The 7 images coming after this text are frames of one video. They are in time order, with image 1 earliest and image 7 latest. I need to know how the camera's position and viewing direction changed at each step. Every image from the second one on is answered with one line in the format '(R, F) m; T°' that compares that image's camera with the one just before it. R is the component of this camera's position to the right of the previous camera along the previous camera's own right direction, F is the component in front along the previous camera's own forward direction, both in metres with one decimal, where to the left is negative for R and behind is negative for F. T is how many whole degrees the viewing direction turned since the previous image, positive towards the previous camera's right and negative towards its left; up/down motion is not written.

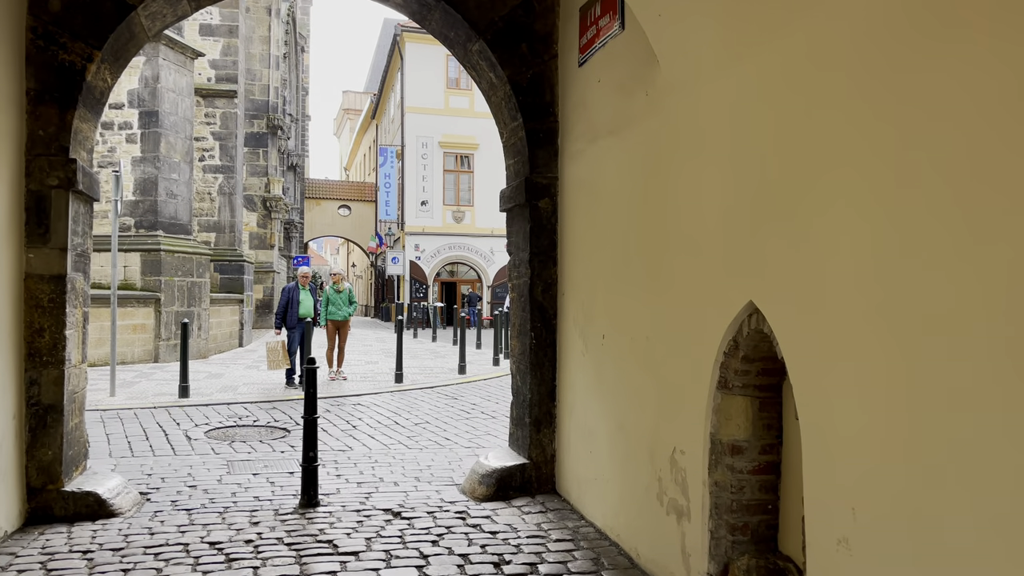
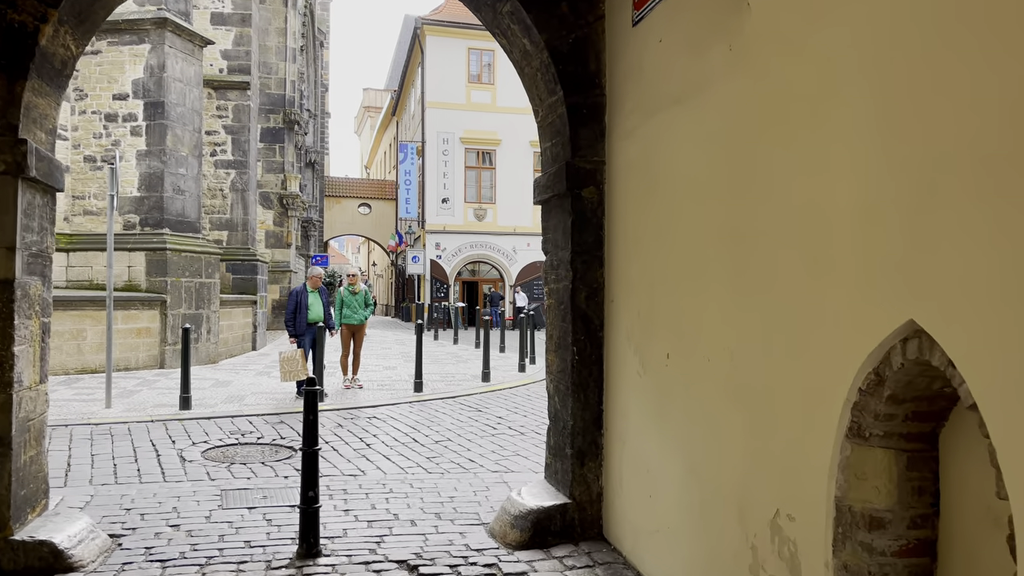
(-0.1, +0.9) m; -1°
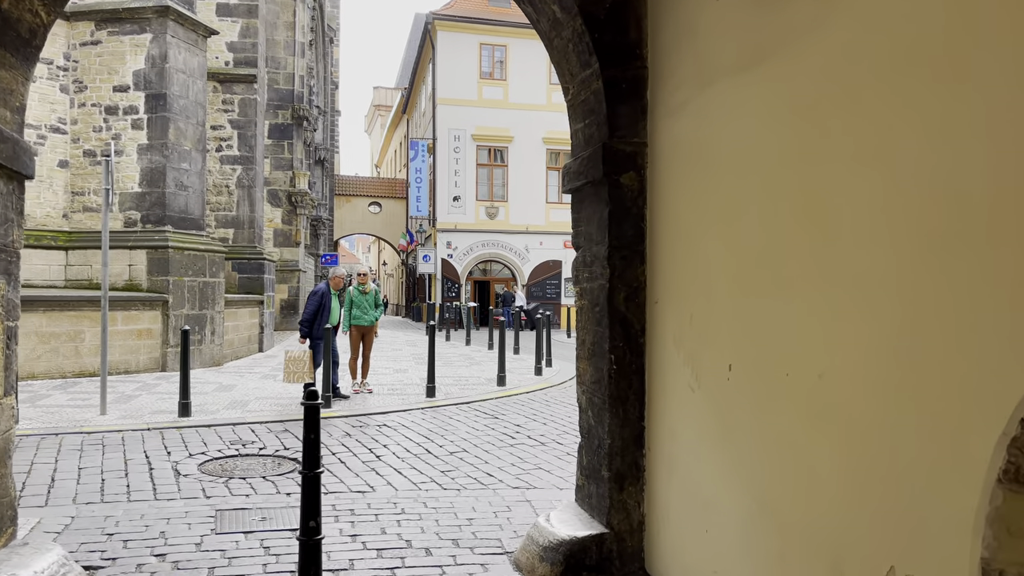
(-0.1, +0.6) m; -1°
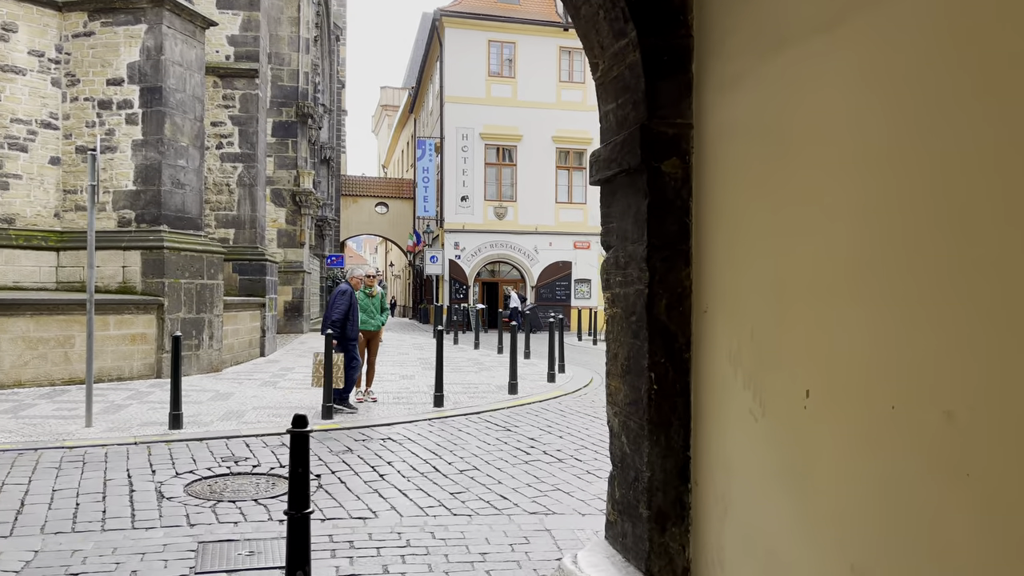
(-0.1, +0.6) m; -1°
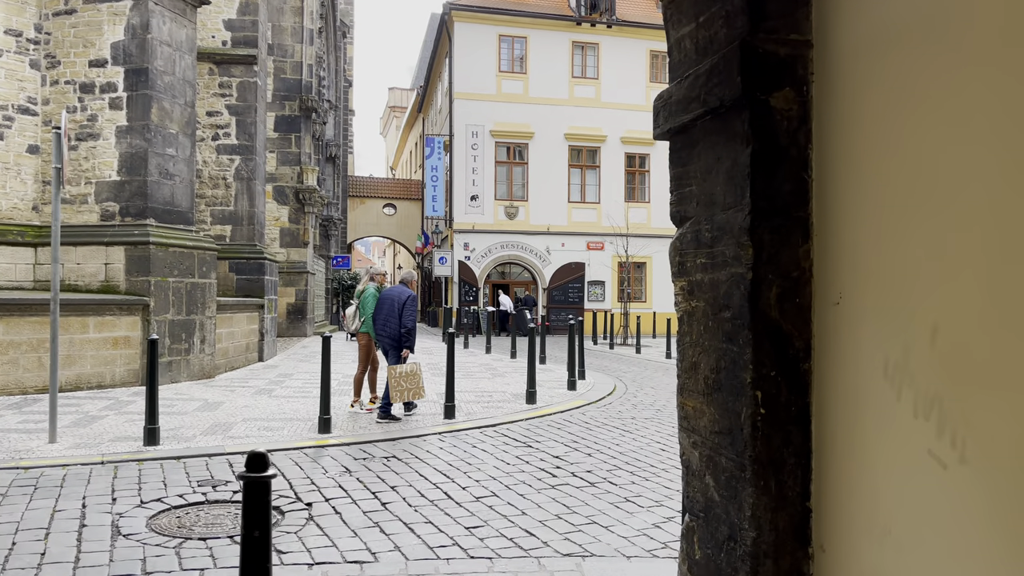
(-0.1, +1.0) m; -1°
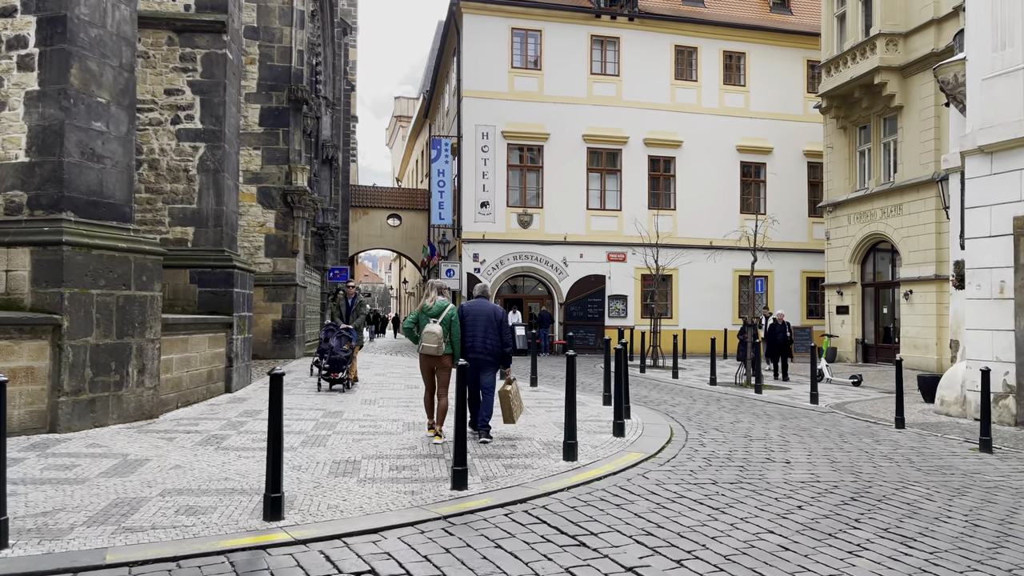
(-0.2, +2.6) m; -1°
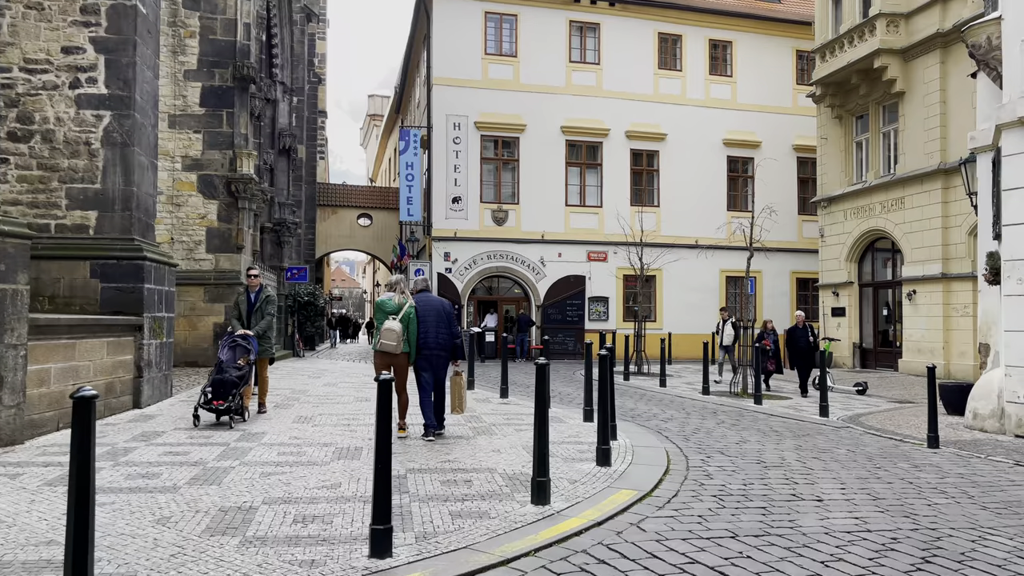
(+0.2, +1.8) m; +1°
